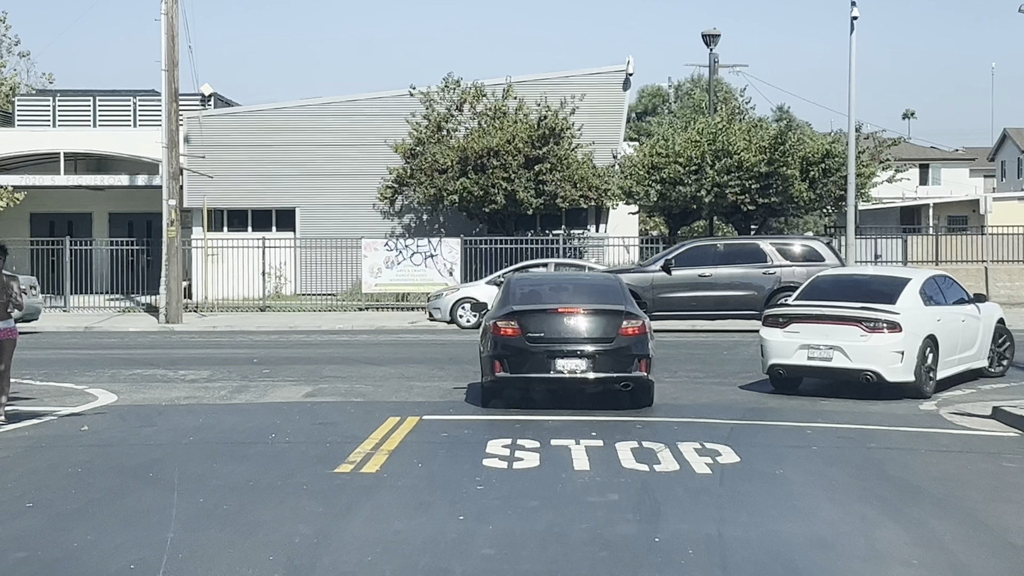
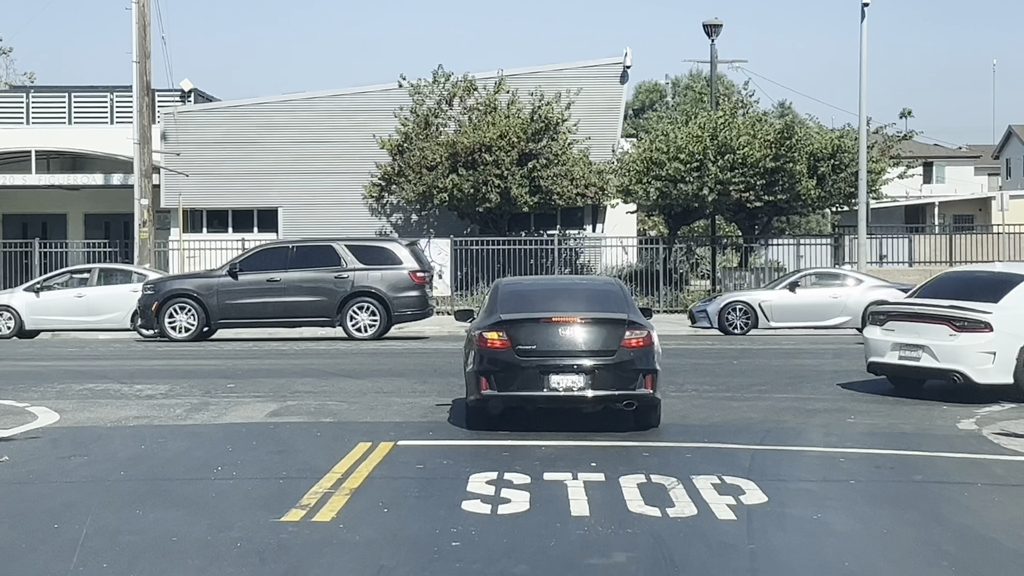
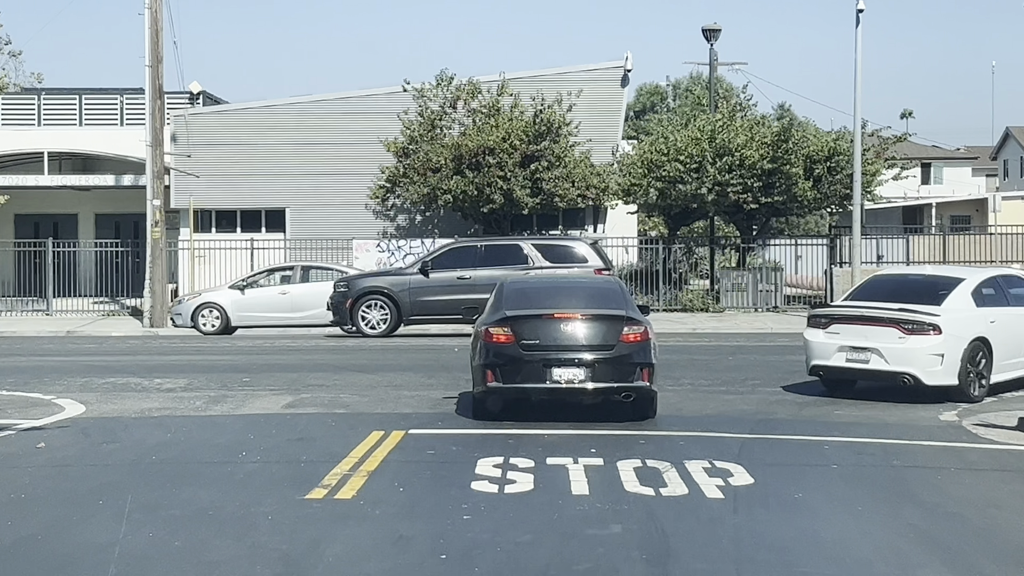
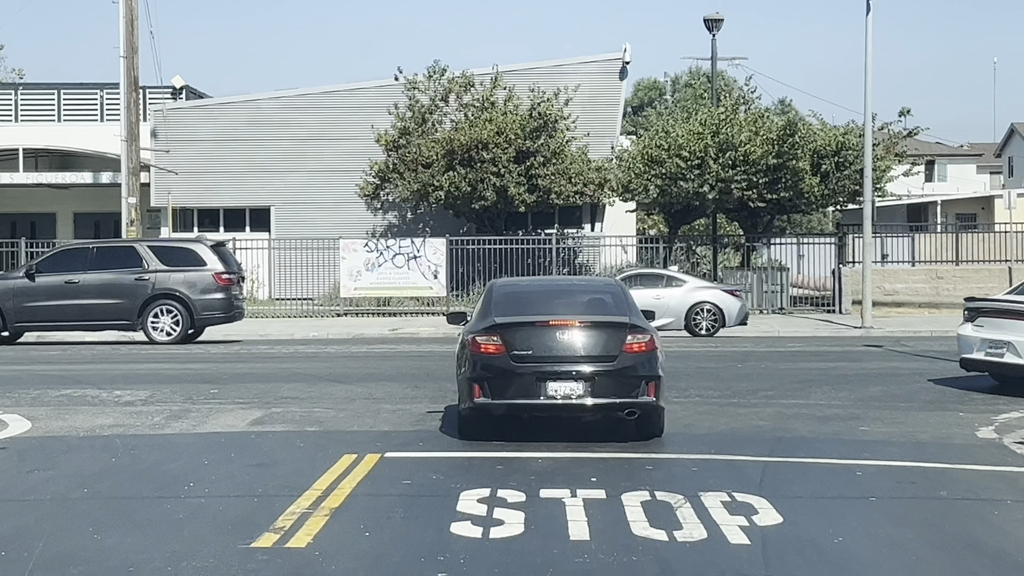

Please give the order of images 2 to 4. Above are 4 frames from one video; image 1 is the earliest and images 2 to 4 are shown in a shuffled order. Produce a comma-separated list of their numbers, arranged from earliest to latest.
3, 2, 4
